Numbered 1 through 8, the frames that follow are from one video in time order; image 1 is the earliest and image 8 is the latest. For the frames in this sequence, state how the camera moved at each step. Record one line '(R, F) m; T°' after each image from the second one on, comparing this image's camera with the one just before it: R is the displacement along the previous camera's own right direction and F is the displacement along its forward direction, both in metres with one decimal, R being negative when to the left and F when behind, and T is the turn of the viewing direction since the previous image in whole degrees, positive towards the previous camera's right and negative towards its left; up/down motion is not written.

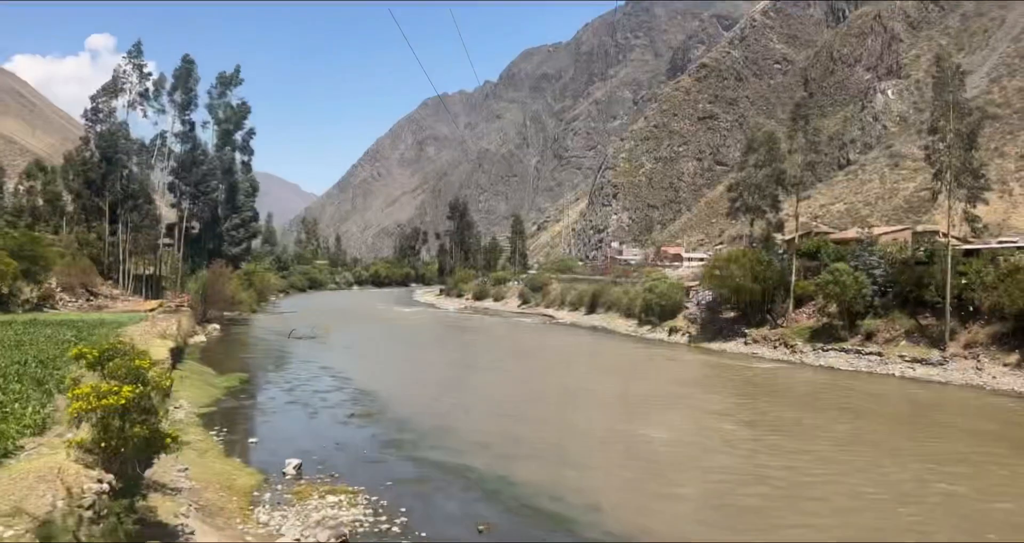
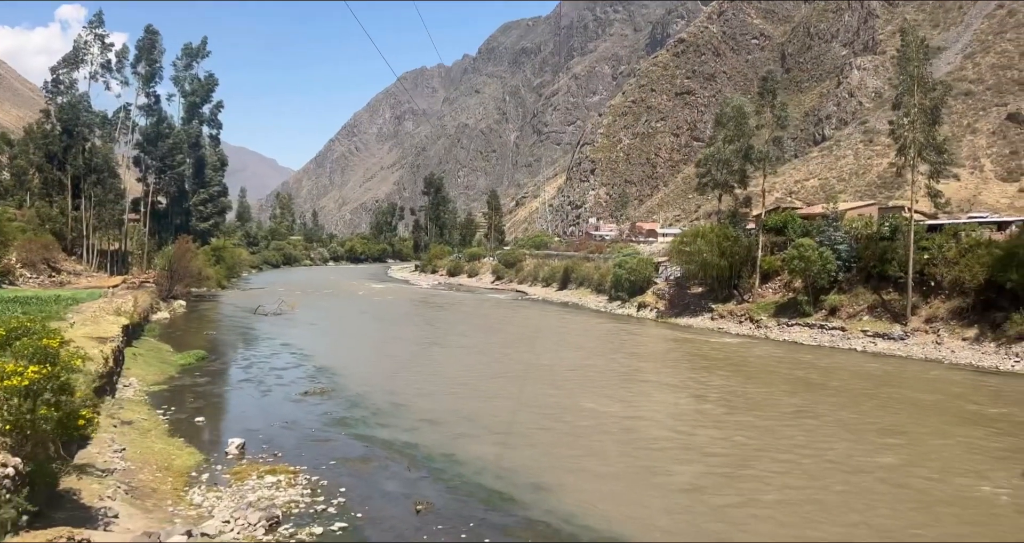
(+0.8, +0.4) m; +2°
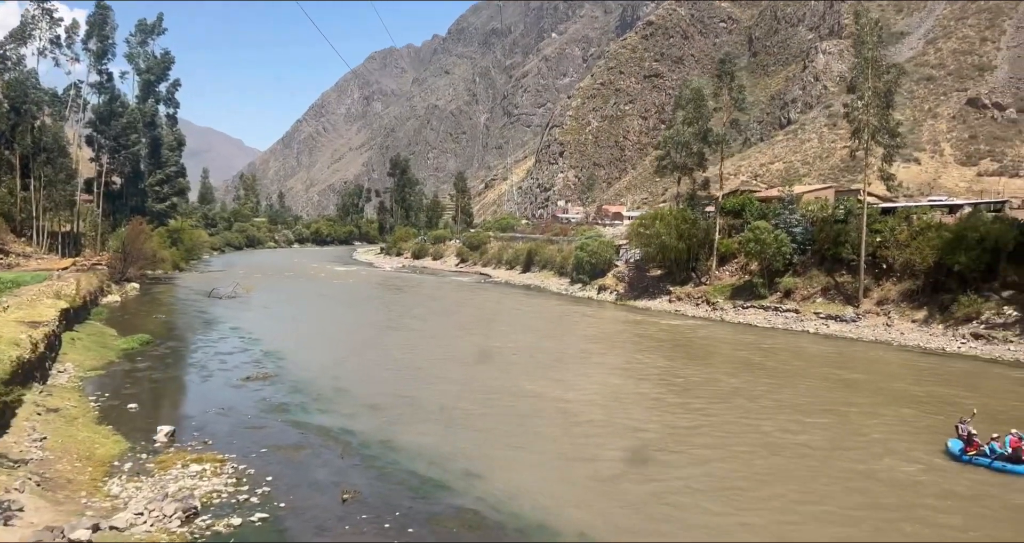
(+0.8, +0.4) m; +3°
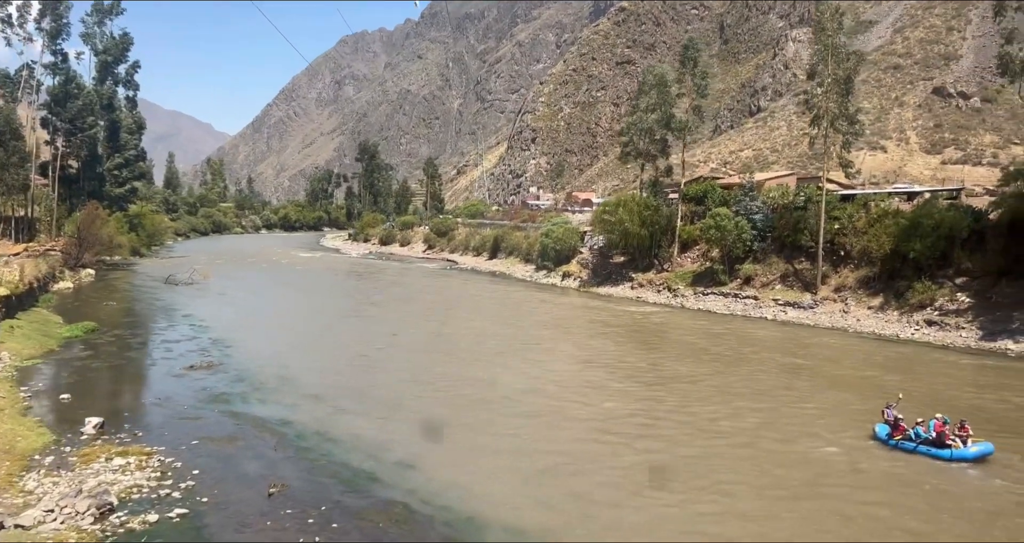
(+0.8, +0.4) m; +2°
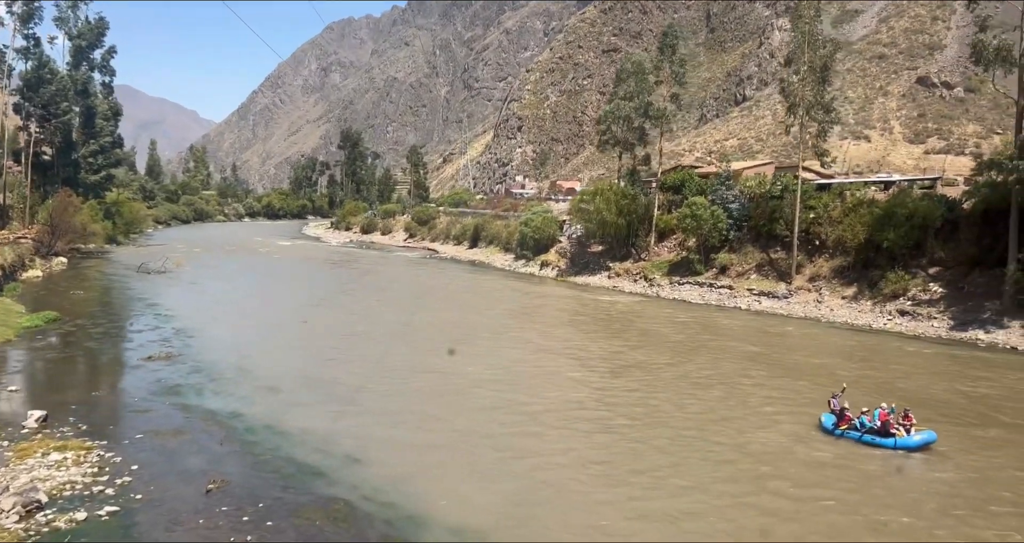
(+0.8, +0.4) m; +1°
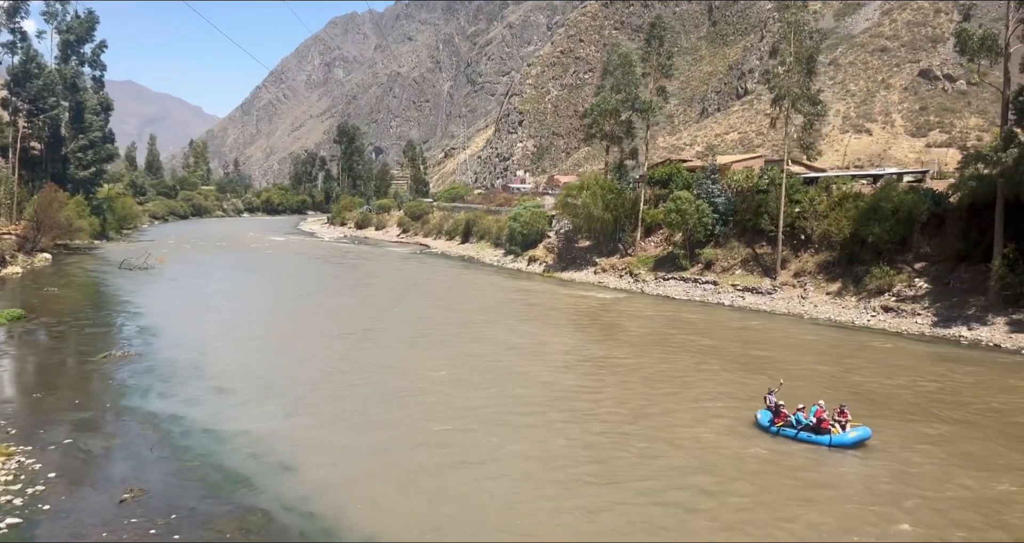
(+1.3, +0.7) m; 0°
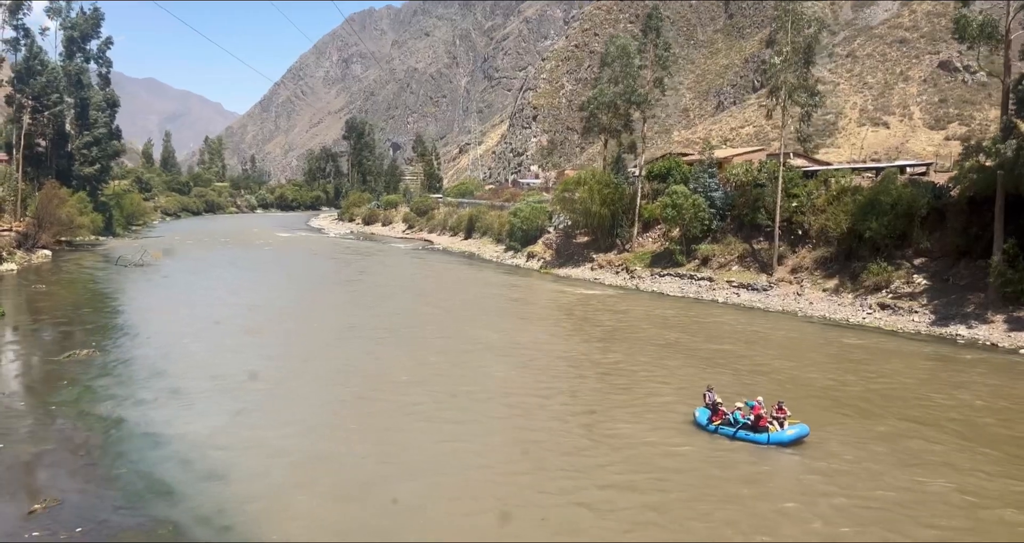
(+1.5, +0.7) m; -1°
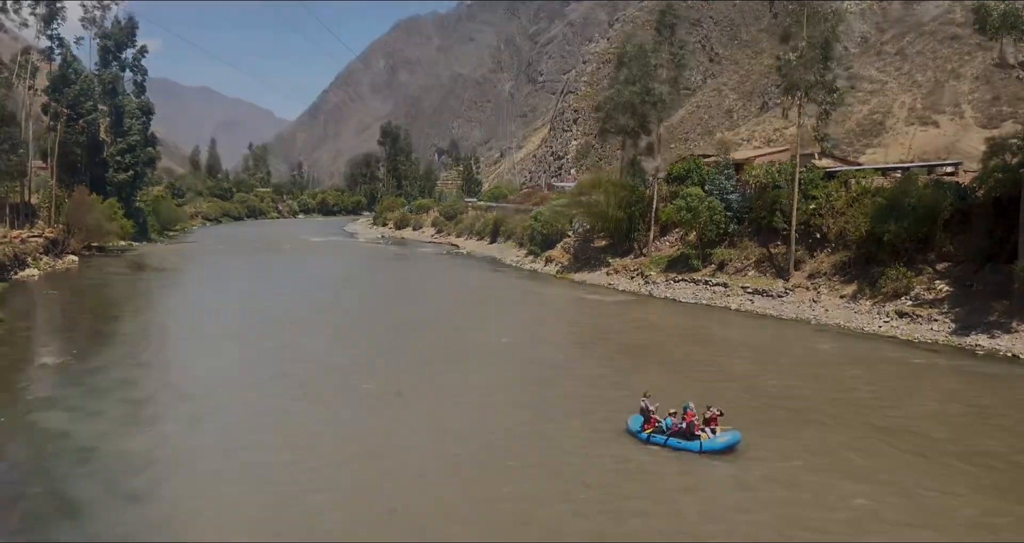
(+2.0, +0.6) m; -4°
